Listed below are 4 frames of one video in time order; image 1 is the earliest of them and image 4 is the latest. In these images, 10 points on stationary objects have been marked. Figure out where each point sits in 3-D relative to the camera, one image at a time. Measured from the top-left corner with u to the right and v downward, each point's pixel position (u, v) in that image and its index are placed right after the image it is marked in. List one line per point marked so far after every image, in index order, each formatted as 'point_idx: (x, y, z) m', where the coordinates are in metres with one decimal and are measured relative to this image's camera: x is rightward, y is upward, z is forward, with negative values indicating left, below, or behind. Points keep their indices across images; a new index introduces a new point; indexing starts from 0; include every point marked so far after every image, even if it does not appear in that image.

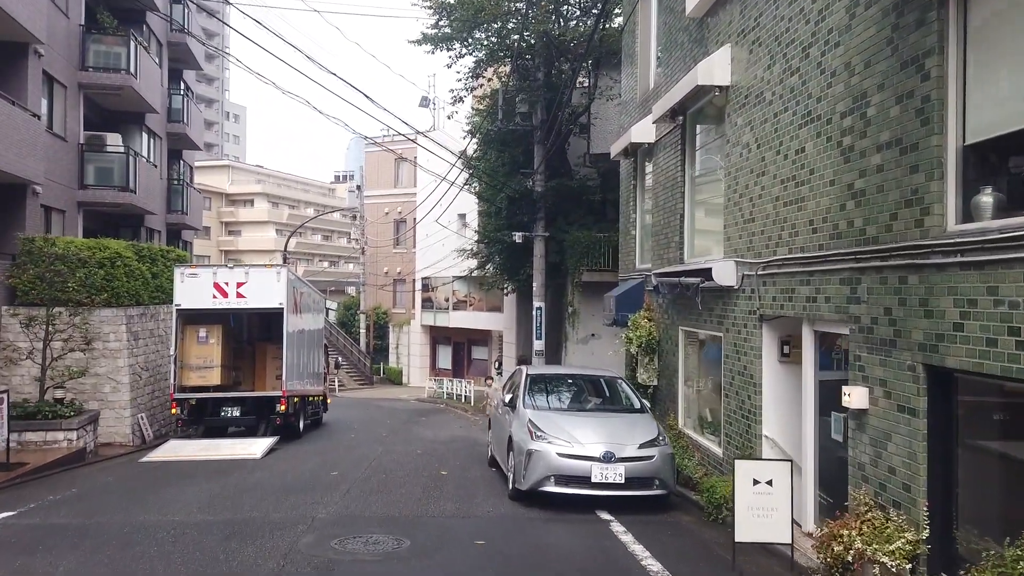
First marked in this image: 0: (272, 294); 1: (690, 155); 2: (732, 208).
0: (-4.4, -0.1, +13.6) m
1: (+2.4, +1.8, +10.2) m
2: (+2.4, +0.9, +8.3) m
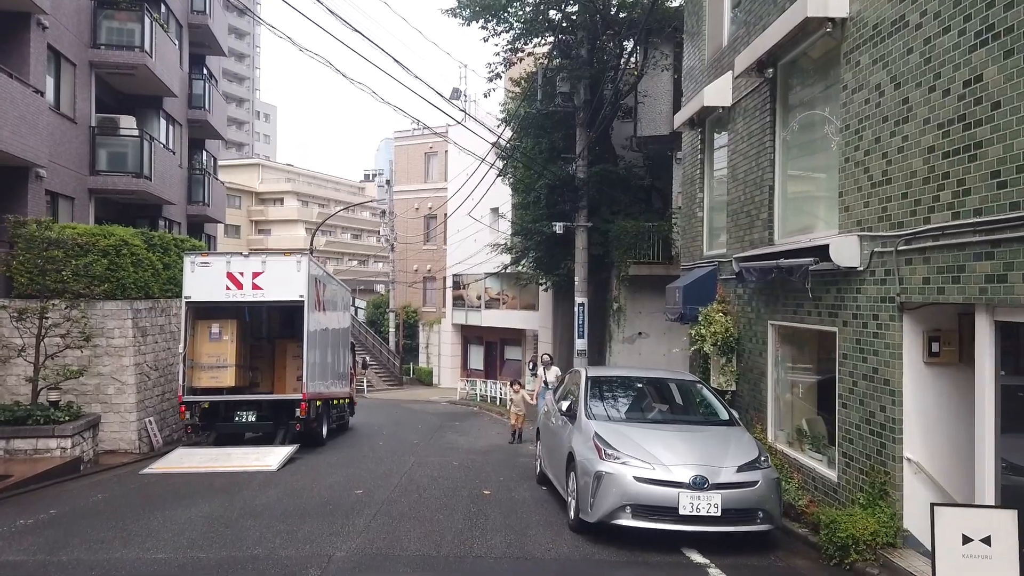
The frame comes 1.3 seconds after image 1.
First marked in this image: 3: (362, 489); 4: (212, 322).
0: (-3.7, +0.1, +12.2) m
1: (+3.1, +2.0, +8.5) m
2: (+3.0, +1.1, +6.6) m
3: (-1.8, -2.4, +8.9) m
4: (-5.0, -0.6, +12.4) m
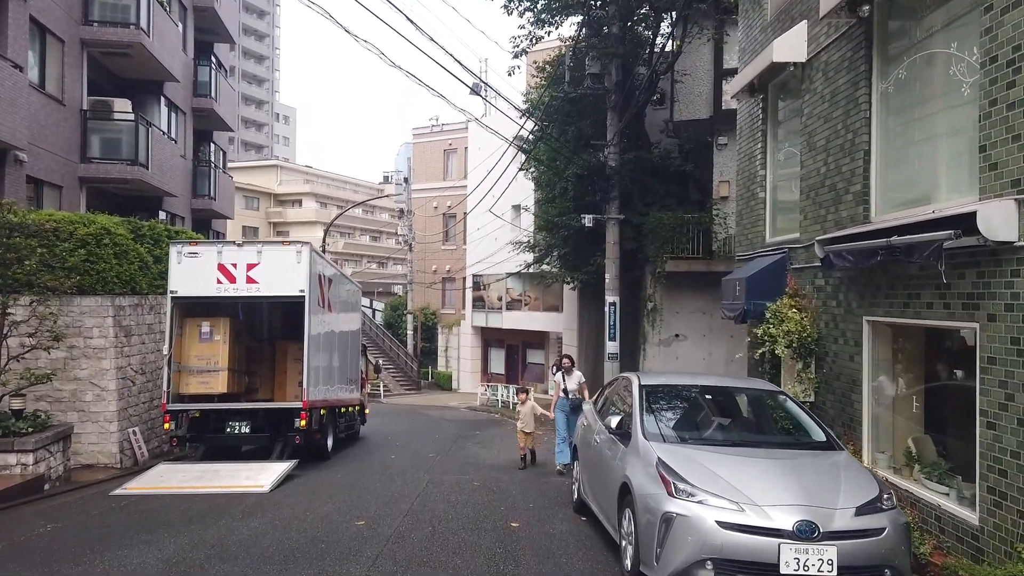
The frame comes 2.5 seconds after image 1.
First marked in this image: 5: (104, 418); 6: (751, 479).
0: (-3.2, +0.2, +10.7) m
1: (+3.4, +2.1, +6.9) m
2: (+3.3, +1.2, +5.0) m
3: (-1.5, -2.3, +7.4) m
4: (-4.6, -0.5, +11.0) m
5: (-6.0, -1.9, +10.8) m
6: (+1.6, -1.3, +5.0) m
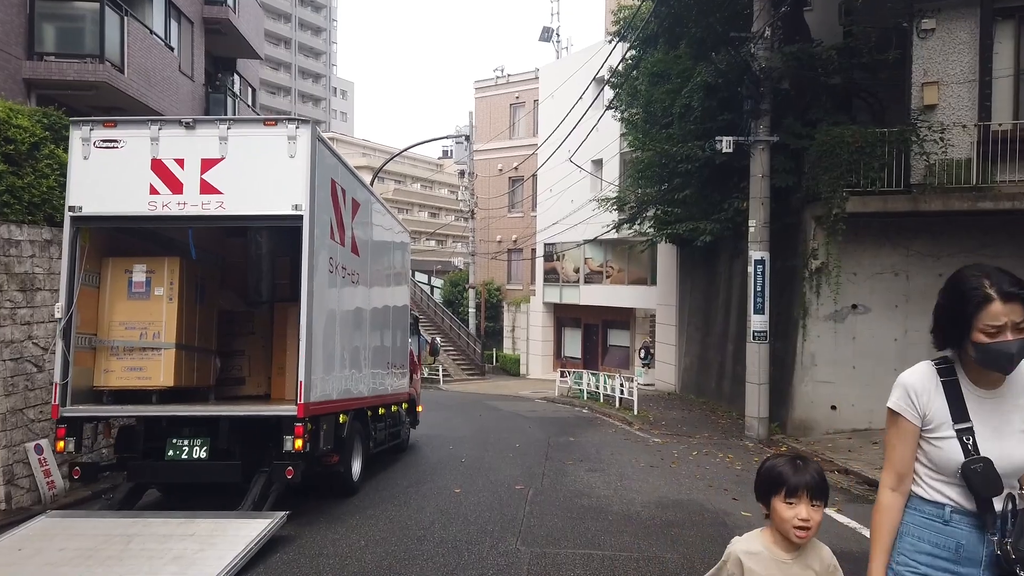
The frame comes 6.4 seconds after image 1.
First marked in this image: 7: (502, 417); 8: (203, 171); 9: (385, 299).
0: (-1.9, +0.8, +6.1) m
1: (+4.4, +2.7, +1.7) m
2: (+4.1, +1.7, -0.2) m
3: (-0.4, -1.7, +2.7) m
4: (-3.2, +0.2, +6.4) m
5: (-4.6, -1.2, +6.4) m
6: (+2.5, -0.7, 0.0) m
7: (-0.2, -2.7, +15.8) m
8: (-2.5, +0.9, +6.1) m
9: (-1.7, -0.1, +9.6) m
